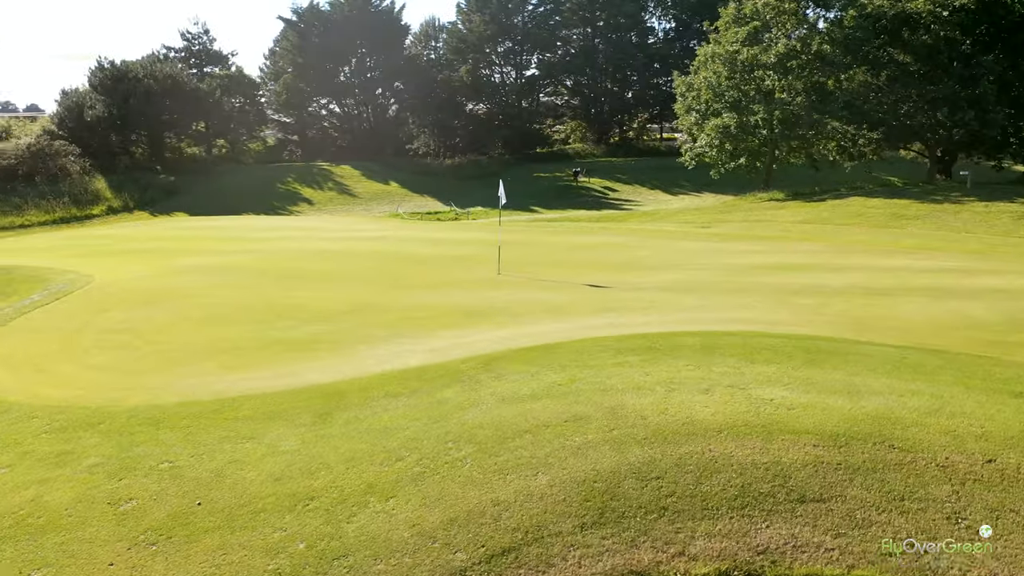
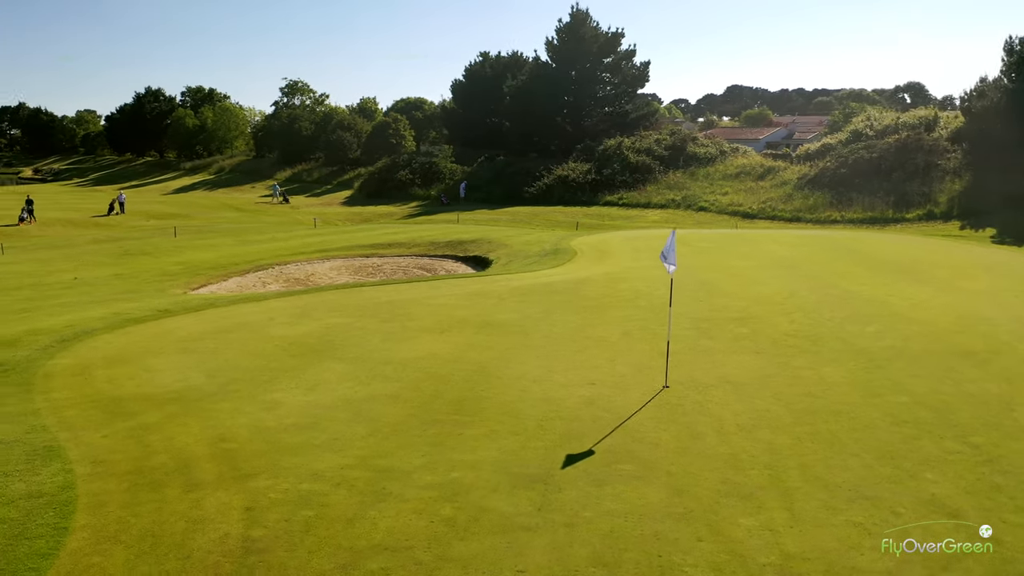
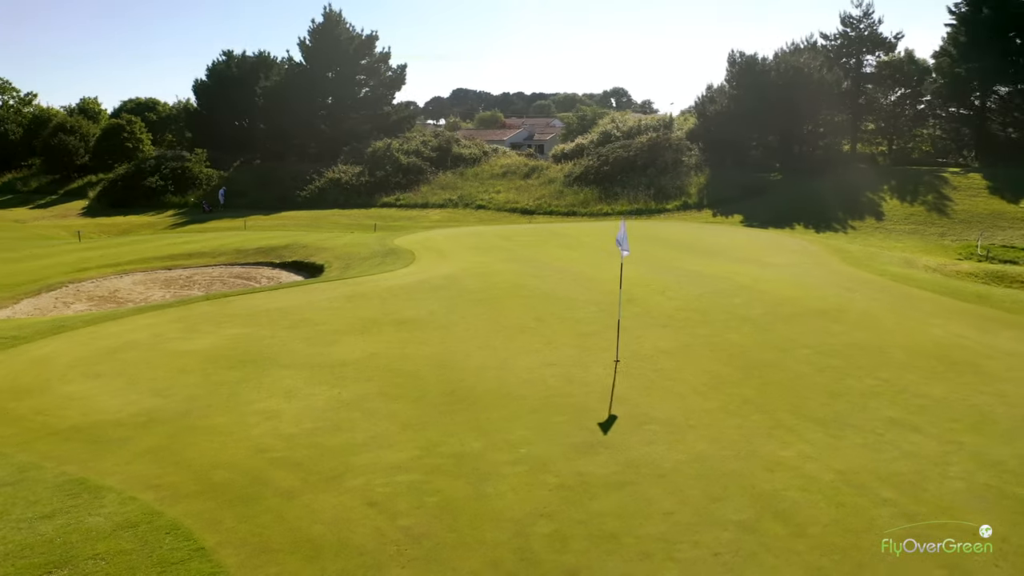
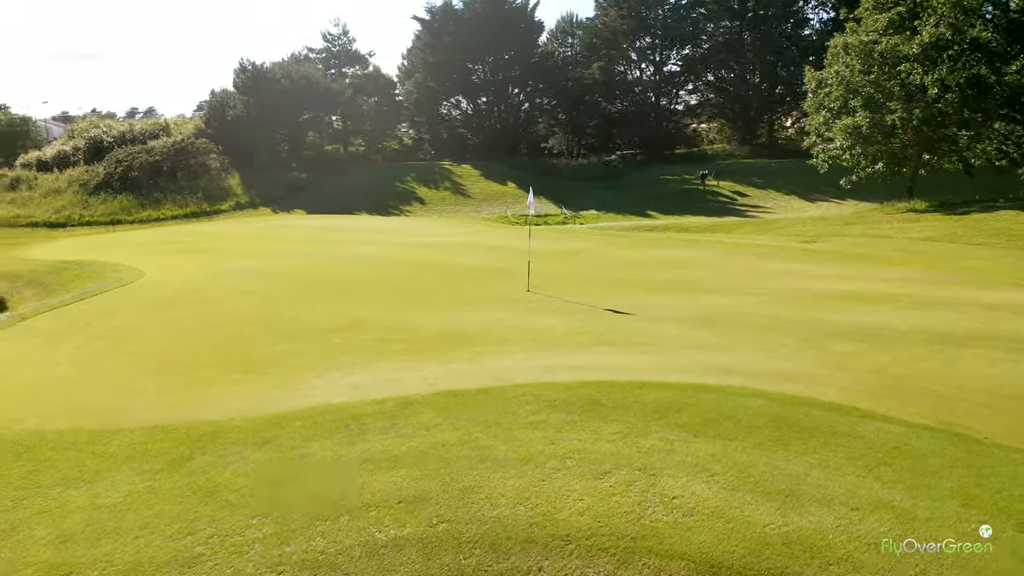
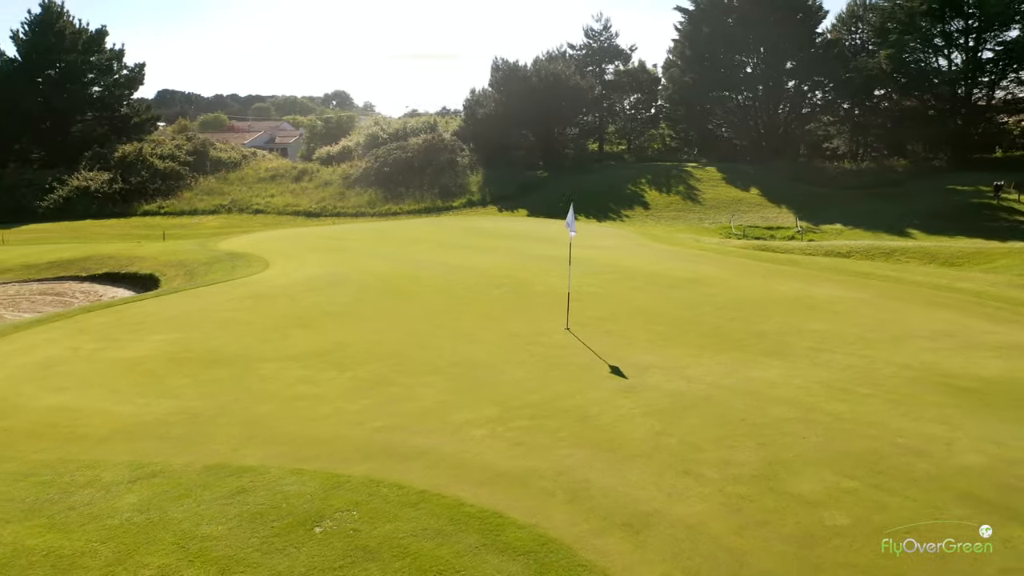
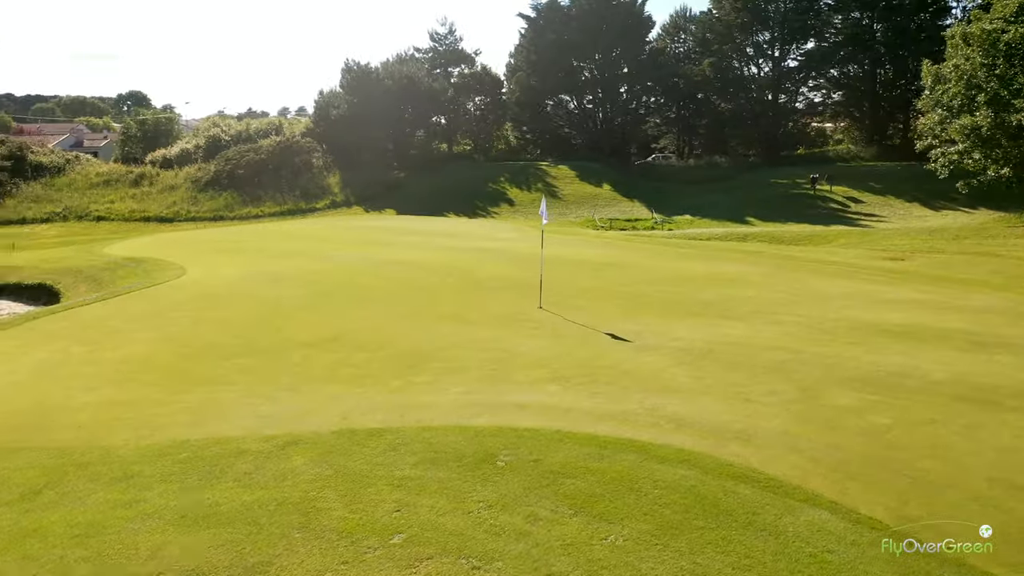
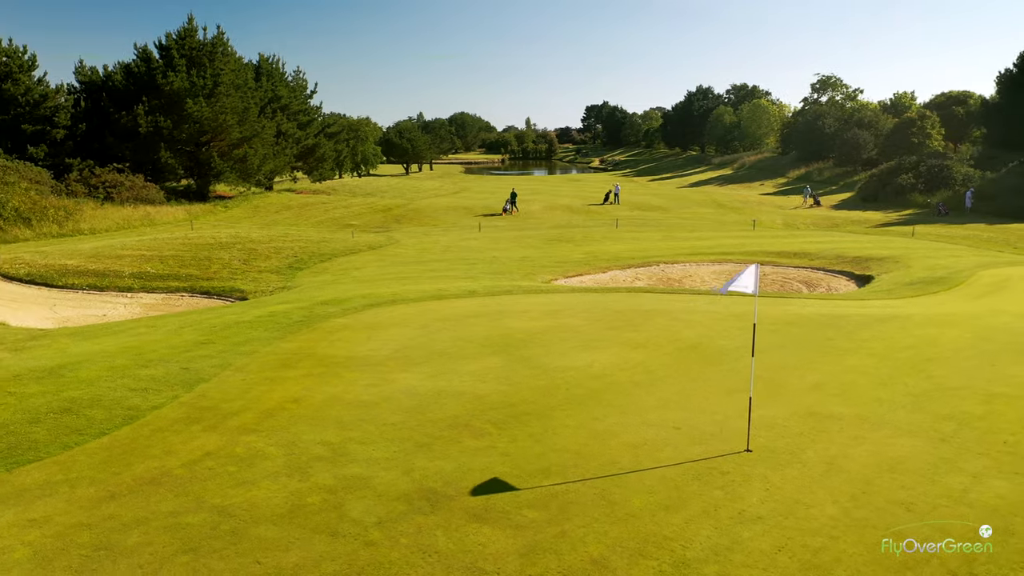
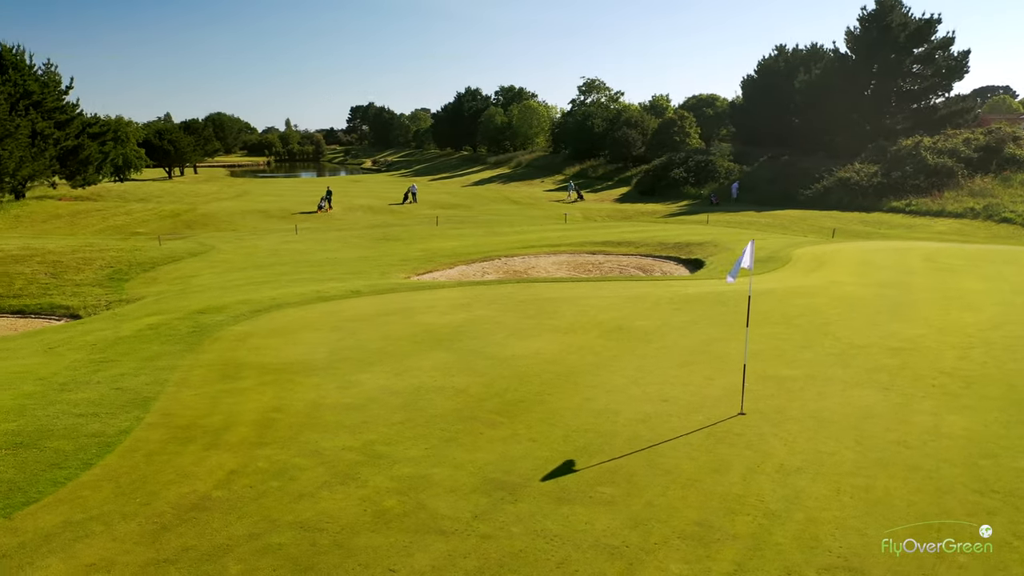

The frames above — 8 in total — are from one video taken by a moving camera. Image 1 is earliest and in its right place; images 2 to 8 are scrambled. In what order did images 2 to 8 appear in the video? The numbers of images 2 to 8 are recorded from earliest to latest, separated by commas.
4, 6, 5, 3, 2, 8, 7
